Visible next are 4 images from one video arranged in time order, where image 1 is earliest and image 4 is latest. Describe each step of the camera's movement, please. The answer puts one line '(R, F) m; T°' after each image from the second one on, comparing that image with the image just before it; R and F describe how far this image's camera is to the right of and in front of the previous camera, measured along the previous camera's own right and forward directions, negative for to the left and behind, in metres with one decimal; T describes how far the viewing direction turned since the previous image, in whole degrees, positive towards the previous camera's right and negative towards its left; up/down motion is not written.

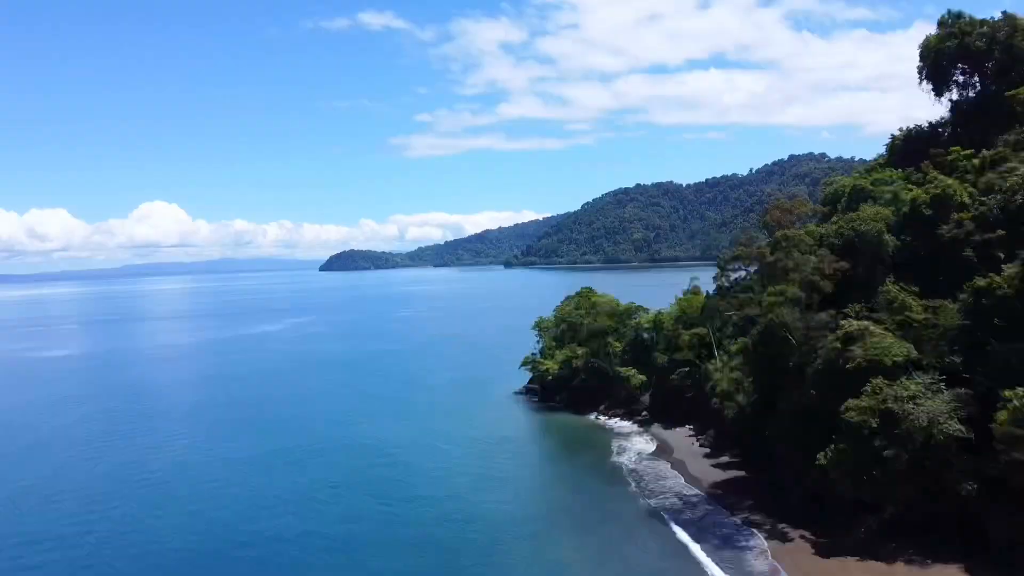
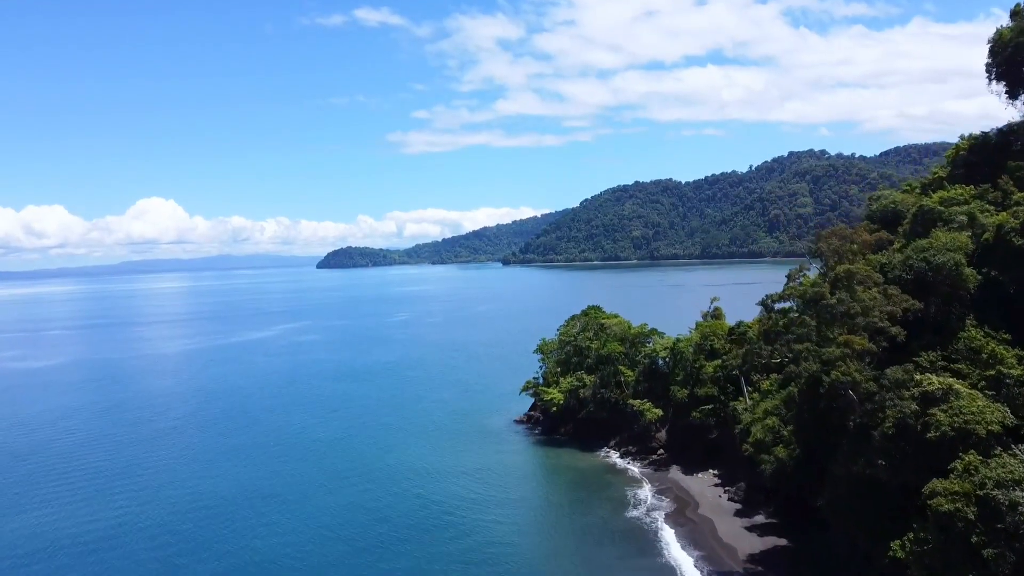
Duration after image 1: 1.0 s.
(-0.1, +1.8) m; 0°
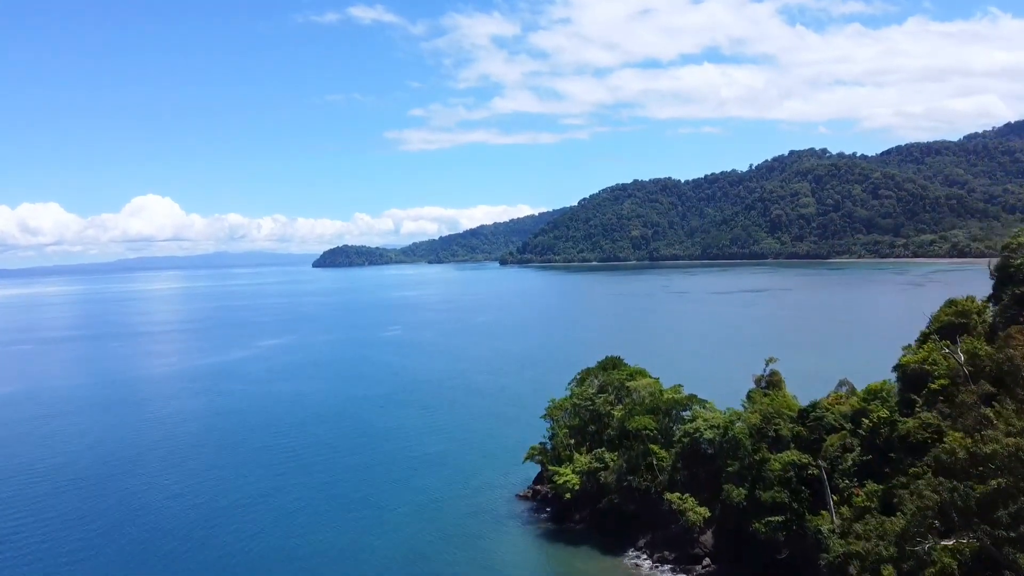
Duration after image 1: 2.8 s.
(-0.1, +3.5) m; 0°
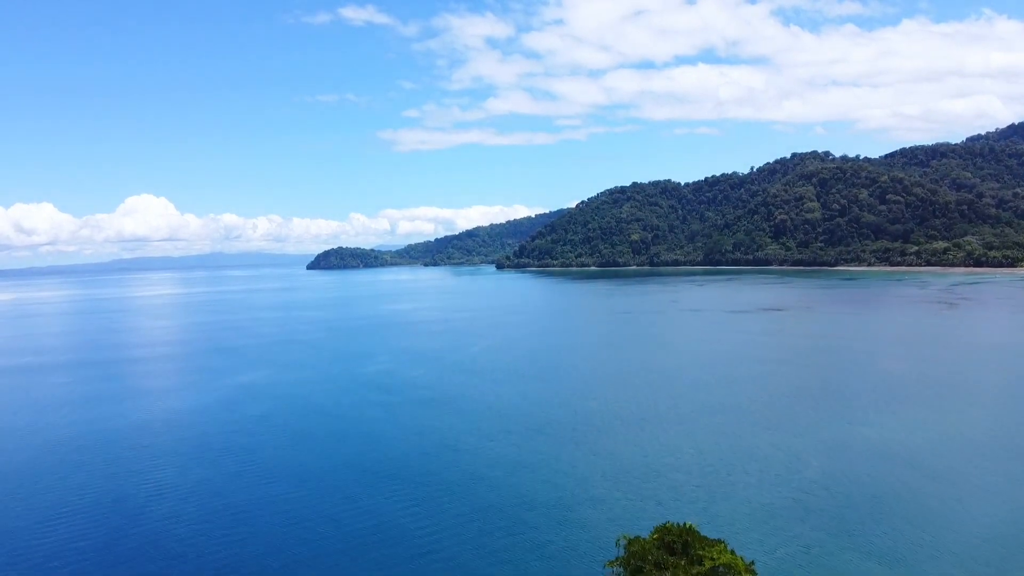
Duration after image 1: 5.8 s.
(-0.3, +5.7) m; 0°
